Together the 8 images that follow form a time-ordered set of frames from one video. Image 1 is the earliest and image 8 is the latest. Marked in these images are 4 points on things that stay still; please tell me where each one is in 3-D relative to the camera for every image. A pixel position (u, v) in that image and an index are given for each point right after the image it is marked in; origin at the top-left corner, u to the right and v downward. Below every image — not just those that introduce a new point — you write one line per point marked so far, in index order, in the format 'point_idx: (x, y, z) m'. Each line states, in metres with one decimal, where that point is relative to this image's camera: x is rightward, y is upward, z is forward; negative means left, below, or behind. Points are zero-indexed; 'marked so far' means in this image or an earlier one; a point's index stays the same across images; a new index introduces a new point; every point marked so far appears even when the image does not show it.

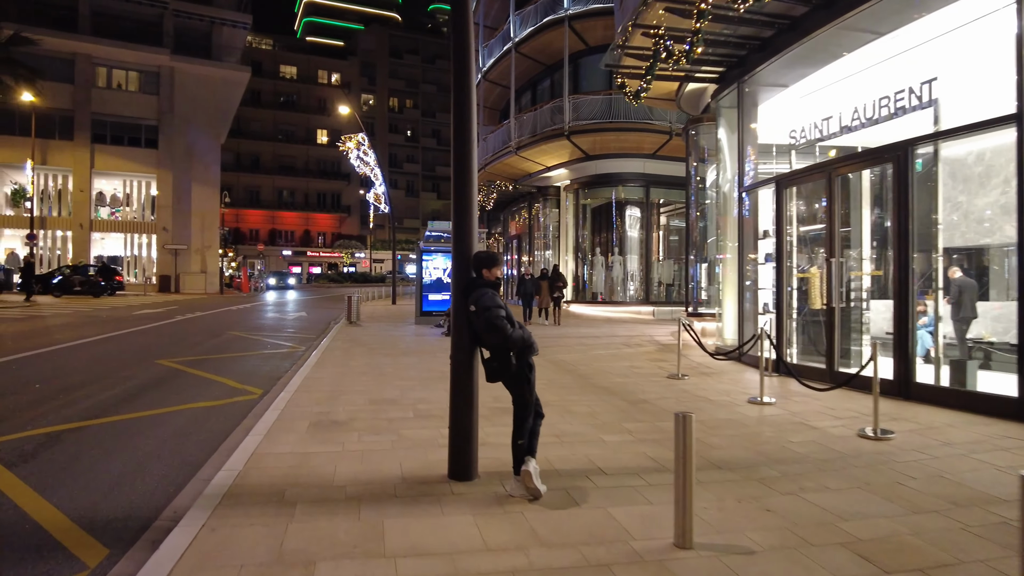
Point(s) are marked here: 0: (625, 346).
0: (+2.3, -1.2, +13.3) m
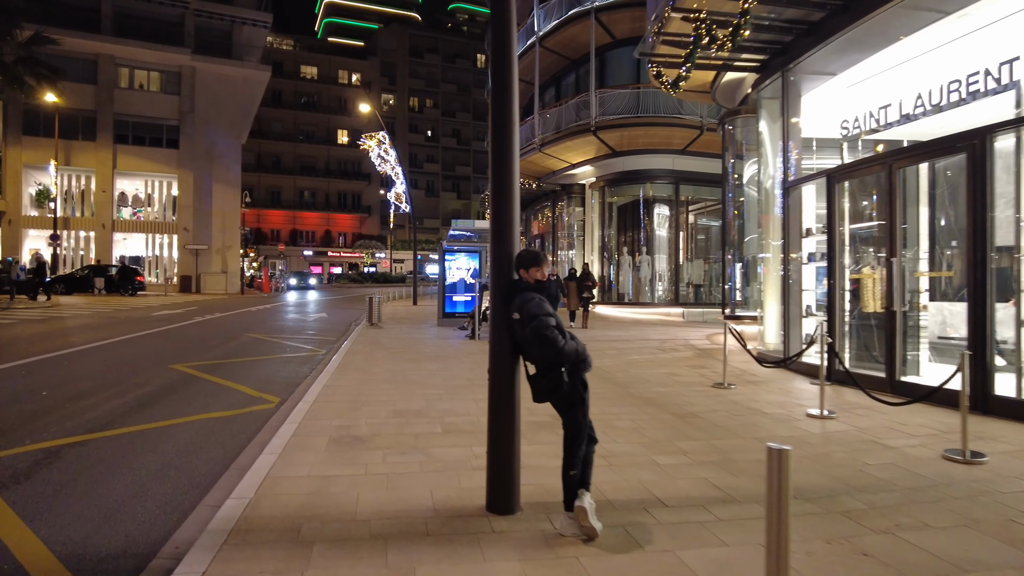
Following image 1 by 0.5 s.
0: (+2.9, -1.2, +12.6) m
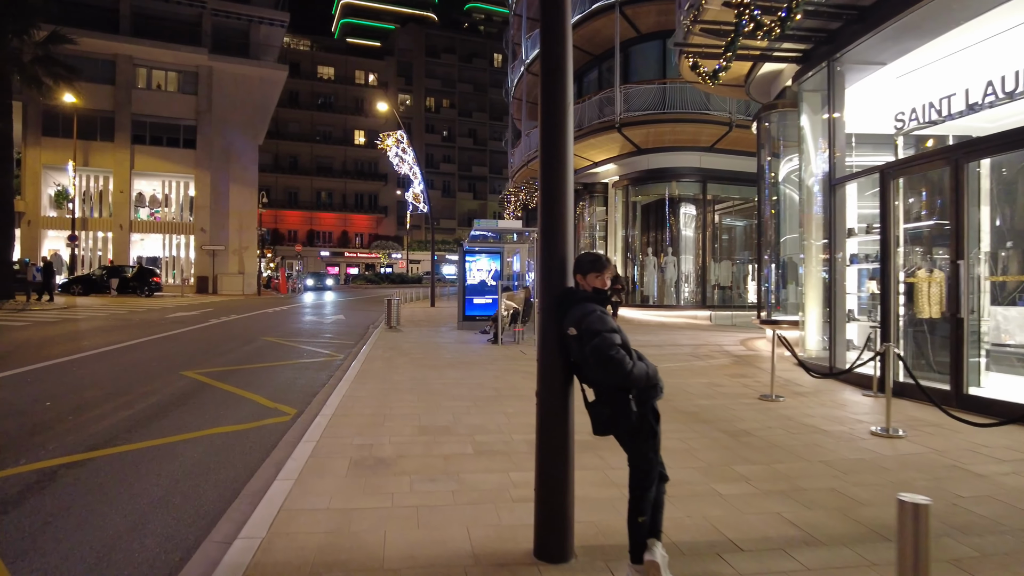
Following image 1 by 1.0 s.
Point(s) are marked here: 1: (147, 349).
0: (+3.3, -1.3, +12.0) m
1: (-7.0, -1.2, +12.6) m
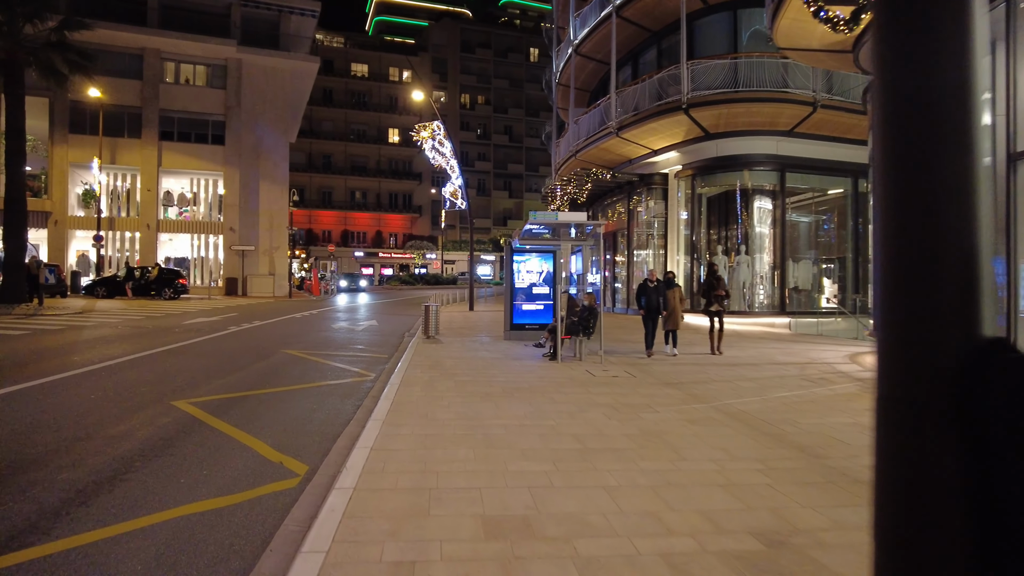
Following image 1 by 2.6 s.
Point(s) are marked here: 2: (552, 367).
0: (+4.3, -1.4, +9.6) m
1: (-5.9, -1.3, +10.7) m
2: (+0.7, -1.3, +10.7) m
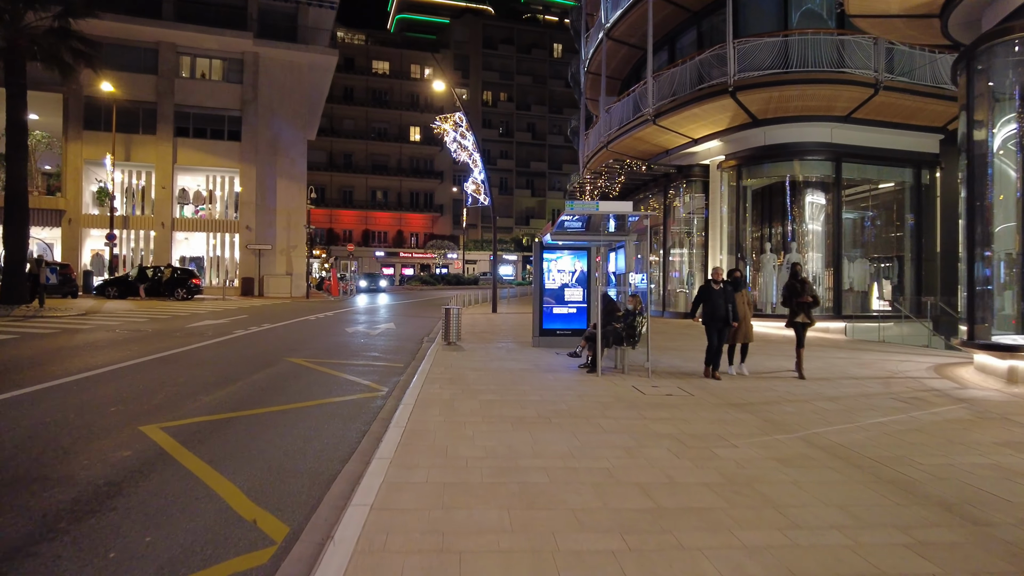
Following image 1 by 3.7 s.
0: (+4.8, -1.4, +8.0) m
1: (-5.5, -1.3, +9.4) m
2: (+1.1, -1.3, +9.2) m
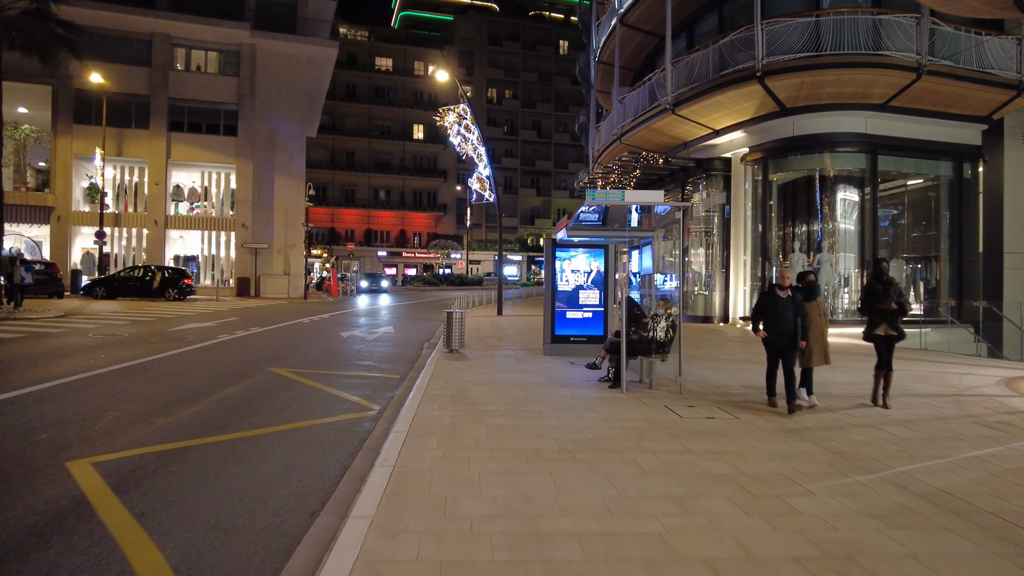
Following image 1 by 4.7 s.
0: (+4.9, -1.4, +6.7) m
1: (-5.3, -1.3, +8.2) m
2: (+1.3, -1.3, +8.0) m
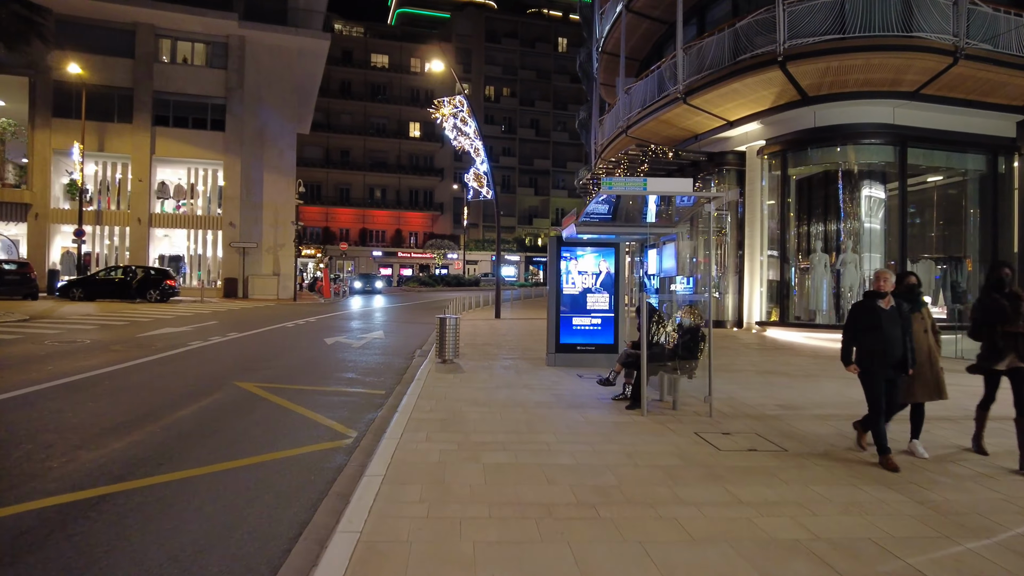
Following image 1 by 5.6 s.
0: (+4.9, -1.5, +5.5) m
1: (-5.3, -1.3, +6.9) m
2: (+1.3, -1.4, +6.8) m
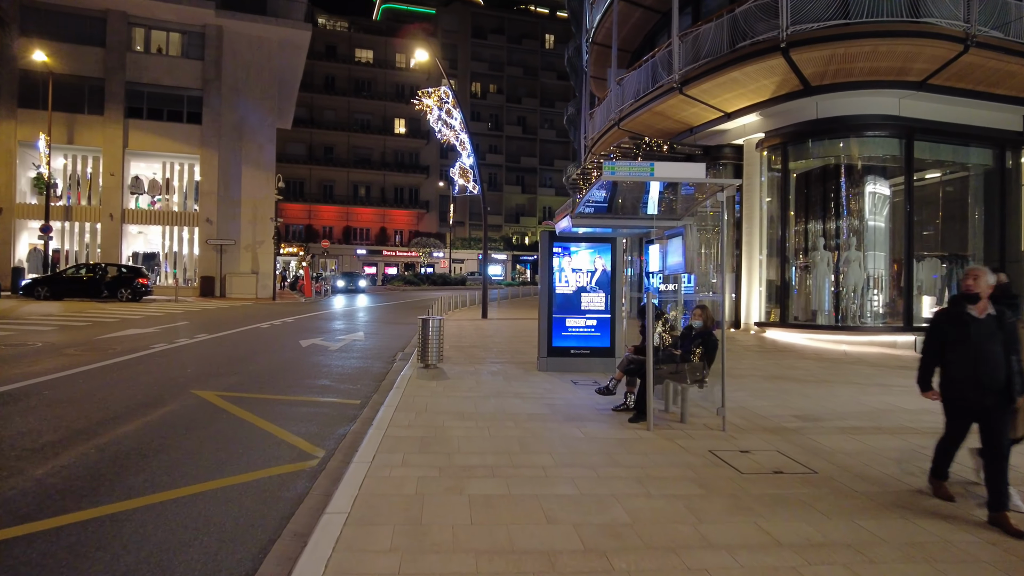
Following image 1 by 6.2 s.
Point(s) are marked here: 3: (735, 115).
0: (+4.9, -1.5, +4.8) m
1: (-5.4, -1.3, +6.0) m
2: (+1.2, -1.4, +6.0) m
3: (+5.4, +4.2, +16.0) m
